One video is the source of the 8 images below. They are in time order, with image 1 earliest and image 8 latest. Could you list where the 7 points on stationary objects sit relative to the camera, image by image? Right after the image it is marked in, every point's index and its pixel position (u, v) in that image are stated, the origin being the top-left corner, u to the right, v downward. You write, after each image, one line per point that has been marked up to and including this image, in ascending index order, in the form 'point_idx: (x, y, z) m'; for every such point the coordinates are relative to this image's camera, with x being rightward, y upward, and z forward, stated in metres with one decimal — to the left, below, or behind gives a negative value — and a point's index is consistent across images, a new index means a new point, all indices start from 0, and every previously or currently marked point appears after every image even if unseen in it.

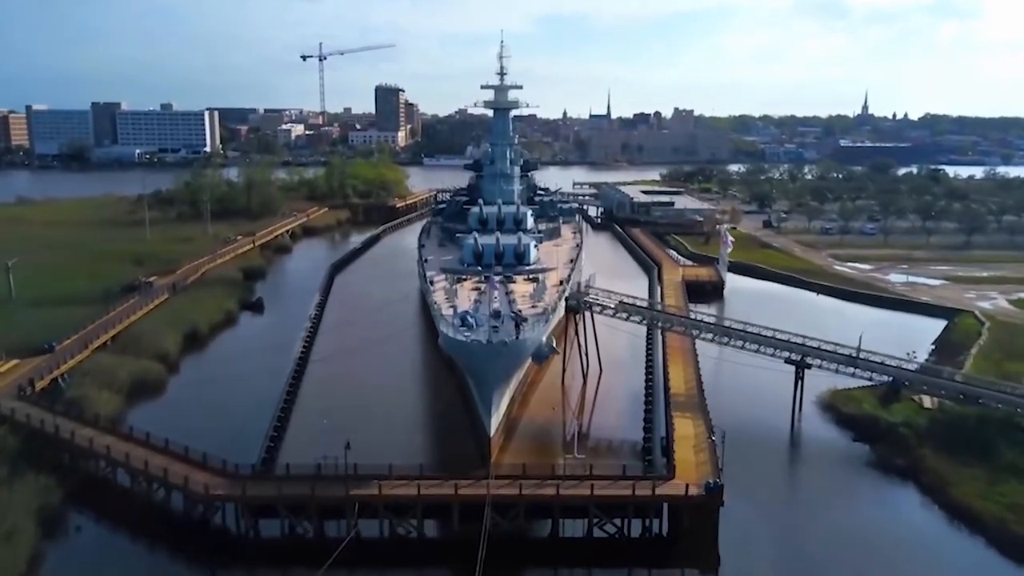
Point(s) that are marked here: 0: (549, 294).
0: (+0.9, -0.2, +19.1) m
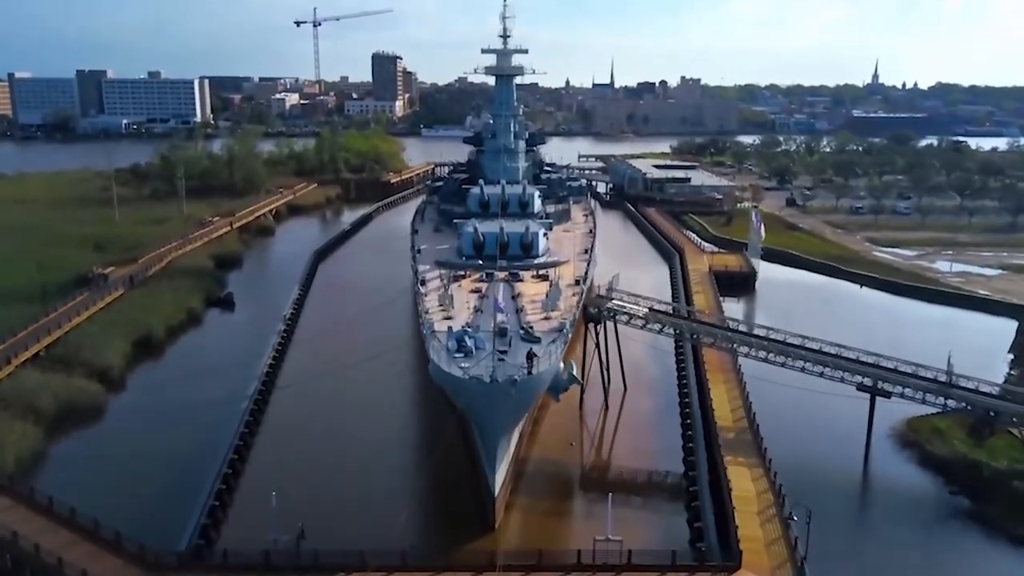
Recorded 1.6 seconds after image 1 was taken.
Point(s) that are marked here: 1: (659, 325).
0: (+1.0, -0.3, +15.8) m
1: (+2.9, -0.8, +15.9) m
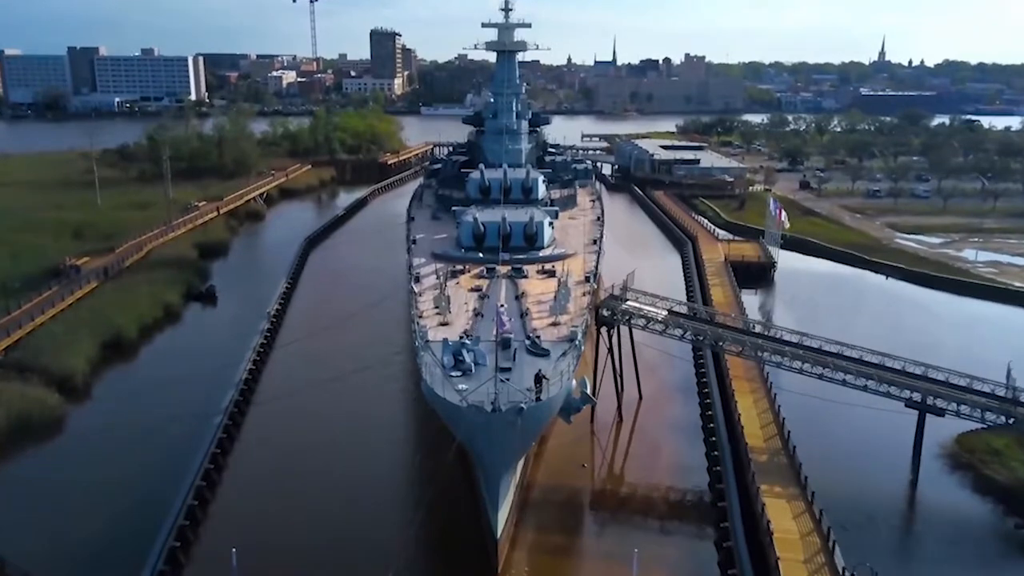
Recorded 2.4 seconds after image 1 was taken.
0: (+1.1, -0.3, +14.2) m
1: (+3.0, -0.8, +14.3) m
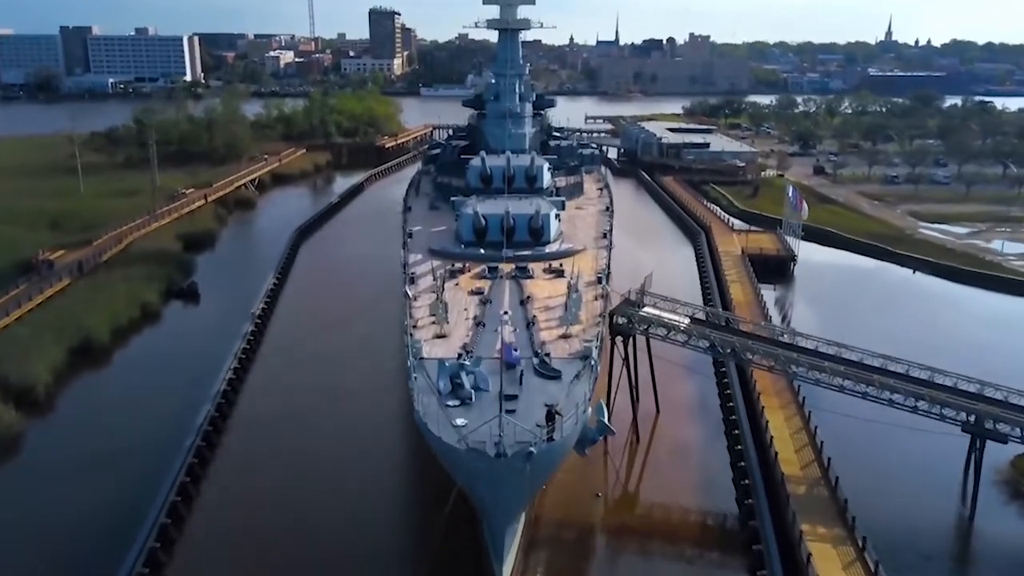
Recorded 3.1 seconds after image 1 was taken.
0: (+1.2, -0.4, +12.7) m
1: (+3.1, -0.9, +12.8) m
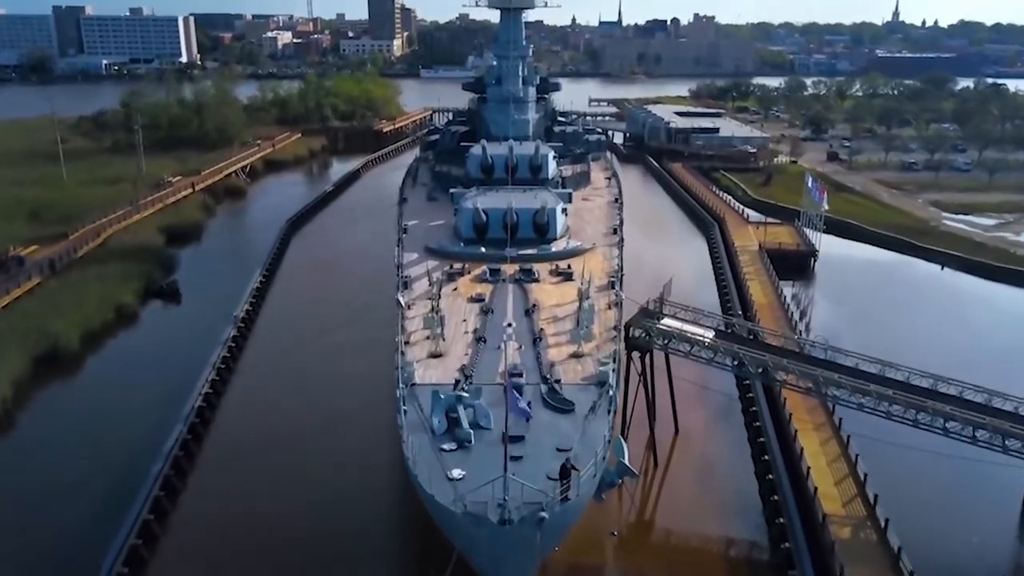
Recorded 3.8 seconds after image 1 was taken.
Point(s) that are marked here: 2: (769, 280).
0: (+1.2, -0.6, +11.3) m
1: (+3.1, -1.0, +11.5) m
2: (+6.3, +0.2, +19.6) m
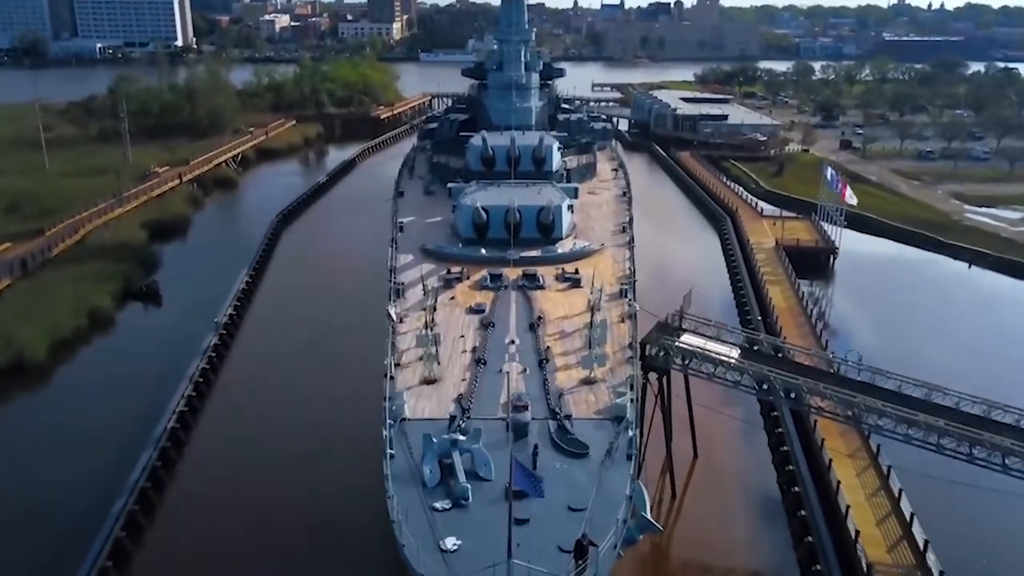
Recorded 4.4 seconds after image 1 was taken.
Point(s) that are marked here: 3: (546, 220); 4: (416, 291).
0: (+1.3, -0.7, +10.2) m
1: (+3.2, -1.2, +10.3) m
2: (+6.4, +0.2, +18.5) m
3: (+0.7, +1.3, +15.1) m
4: (-1.5, 0.0, +12.8) m
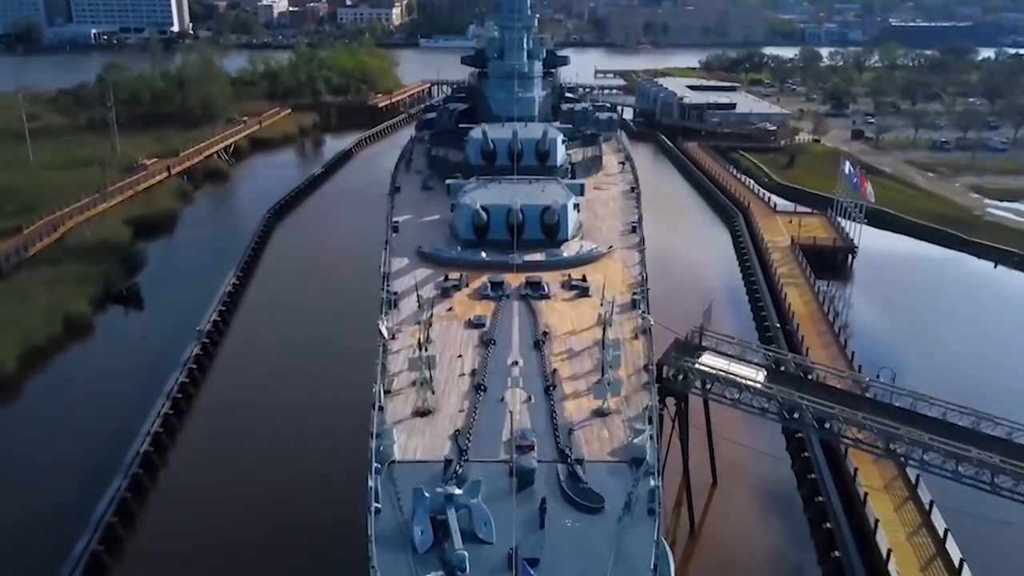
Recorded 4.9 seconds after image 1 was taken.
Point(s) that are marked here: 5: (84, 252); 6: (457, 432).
0: (+1.3, -0.9, +9.2) m
1: (+3.2, -1.4, +9.4) m
2: (+6.4, +0.1, +17.4) m
3: (+0.7, +1.2, +14.1) m
4: (-1.5, -0.2, +11.8) m
5: (-10.0, +0.9, +18.8) m
6: (-0.5, -1.4, +7.8) m
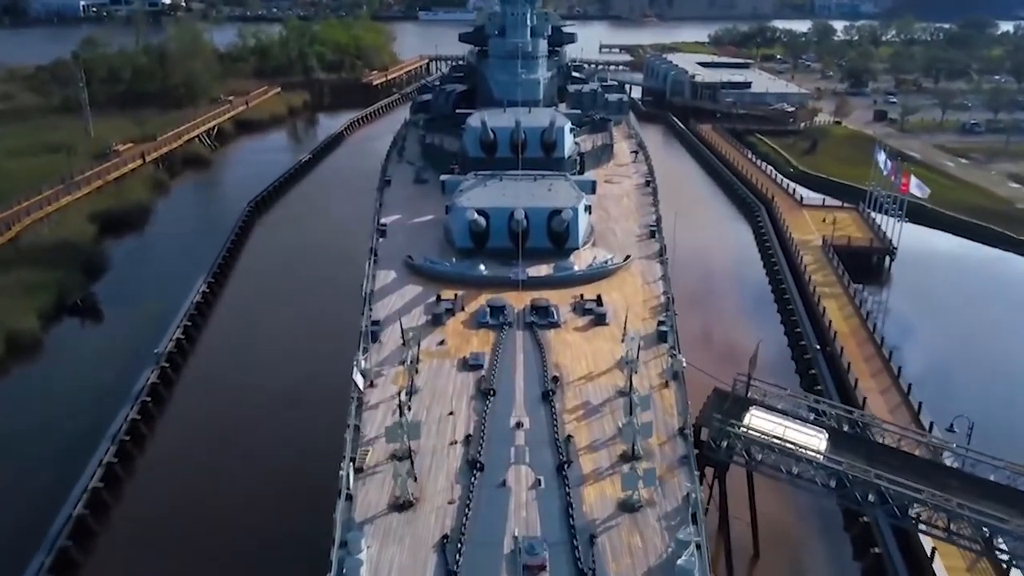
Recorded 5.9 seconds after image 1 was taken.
0: (+1.3, -1.4, +7.4) m
1: (+3.3, -1.8, +7.6) m
2: (+6.5, 0.0, +15.6) m
3: (+0.7, +0.9, +12.2) m
4: (-1.4, -0.5, +10.0) m
5: (-10.0, +0.8, +17.0) m
6: (-0.5, -1.9, +6.0) m
